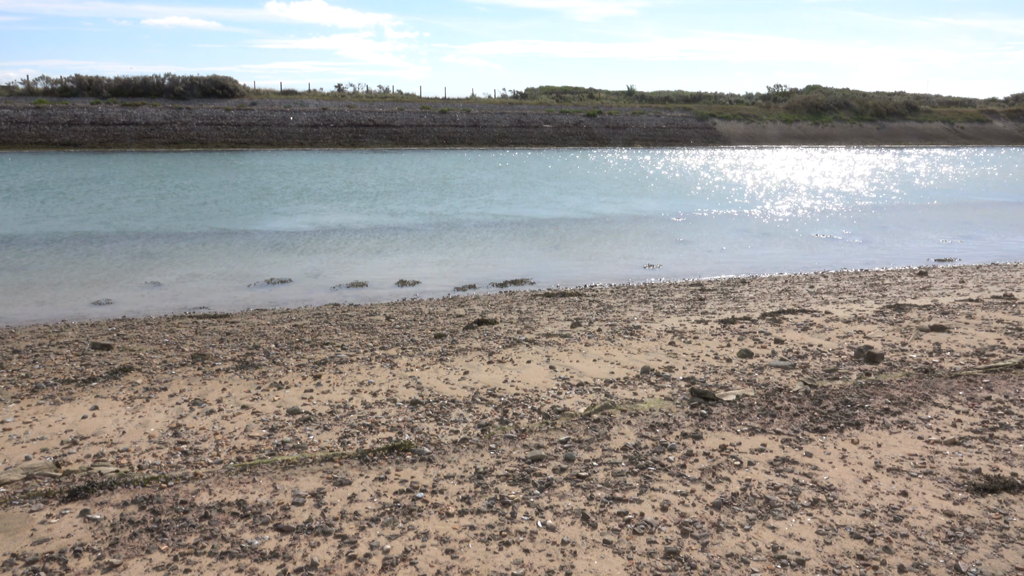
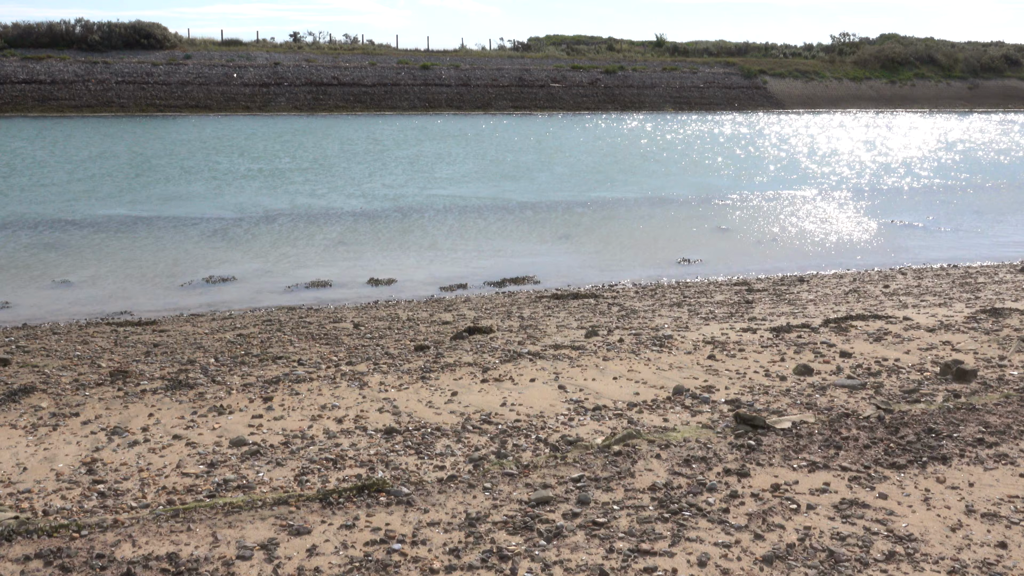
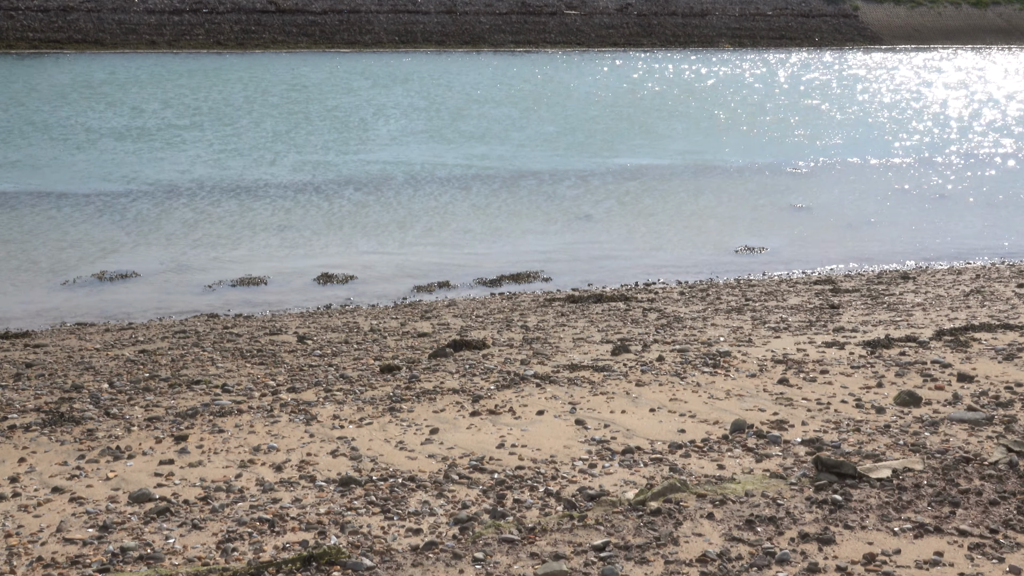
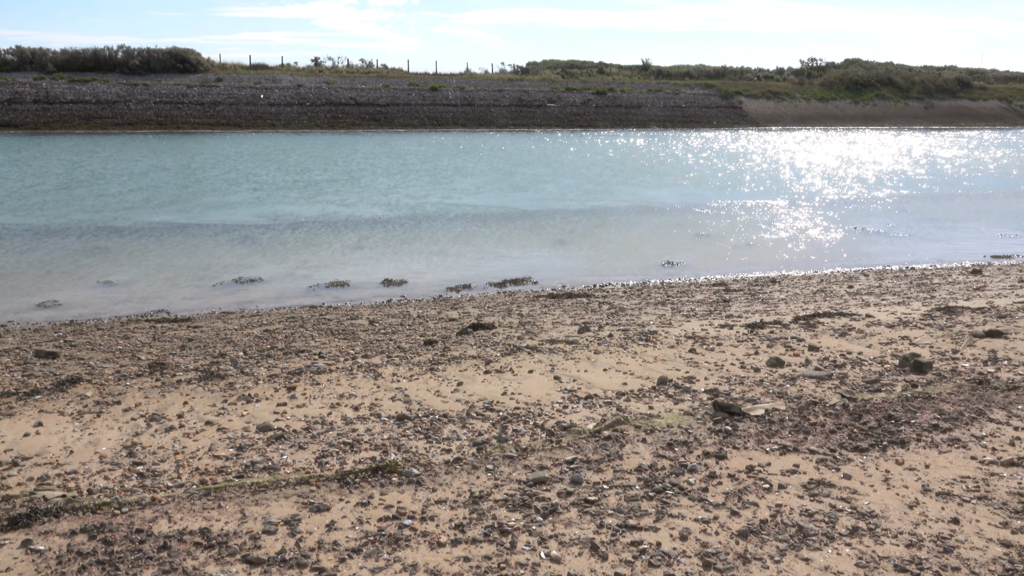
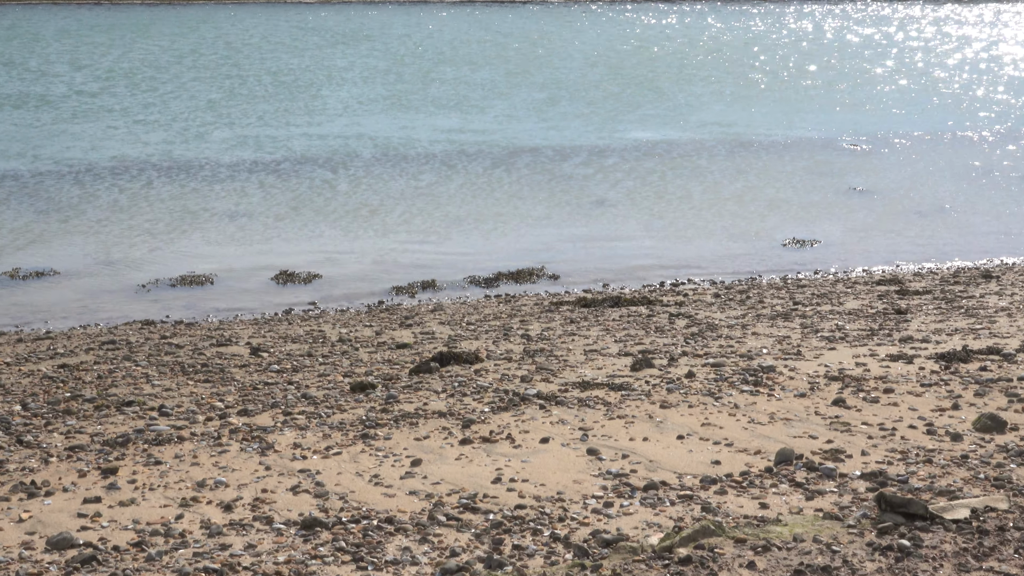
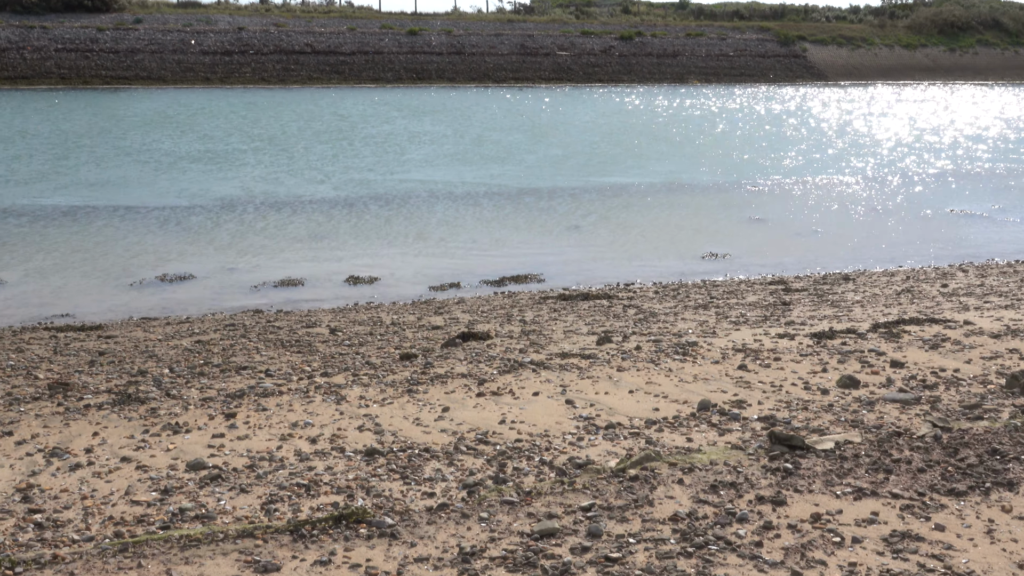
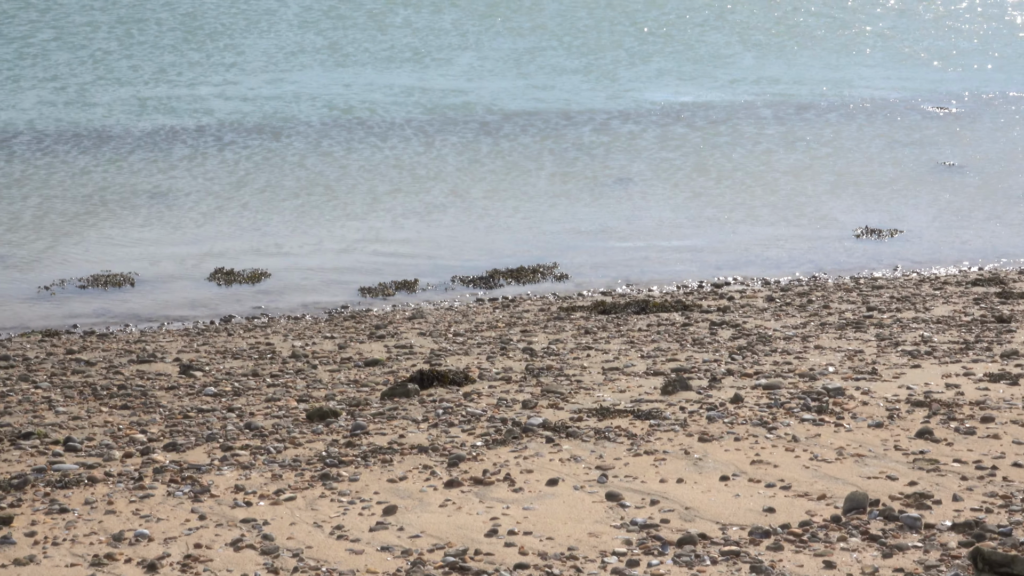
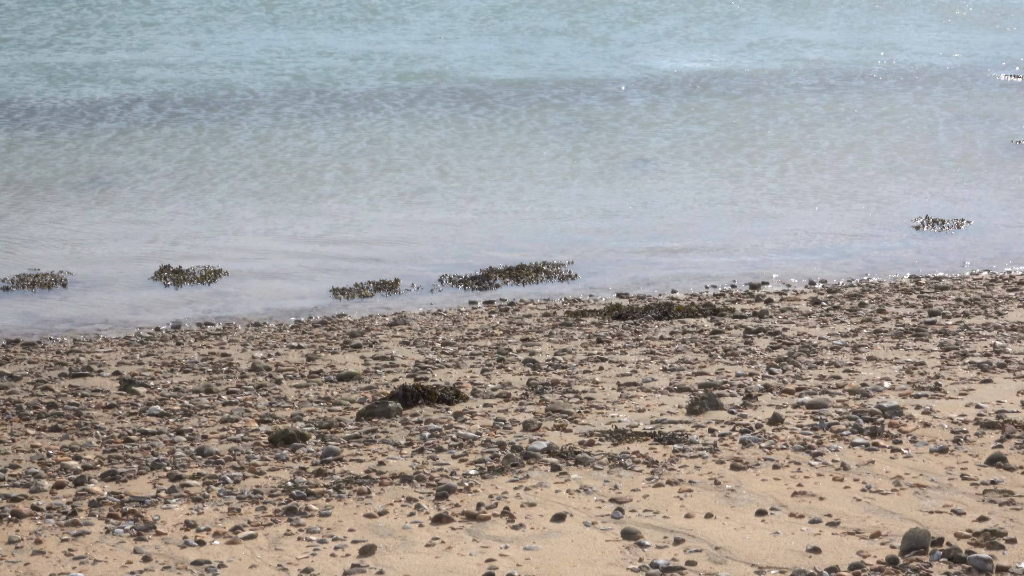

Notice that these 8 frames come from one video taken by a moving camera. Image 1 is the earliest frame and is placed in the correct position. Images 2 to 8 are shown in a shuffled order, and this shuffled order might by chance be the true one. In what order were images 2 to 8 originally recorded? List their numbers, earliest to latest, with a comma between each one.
4, 2, 6, 3, 5, 7, 8
